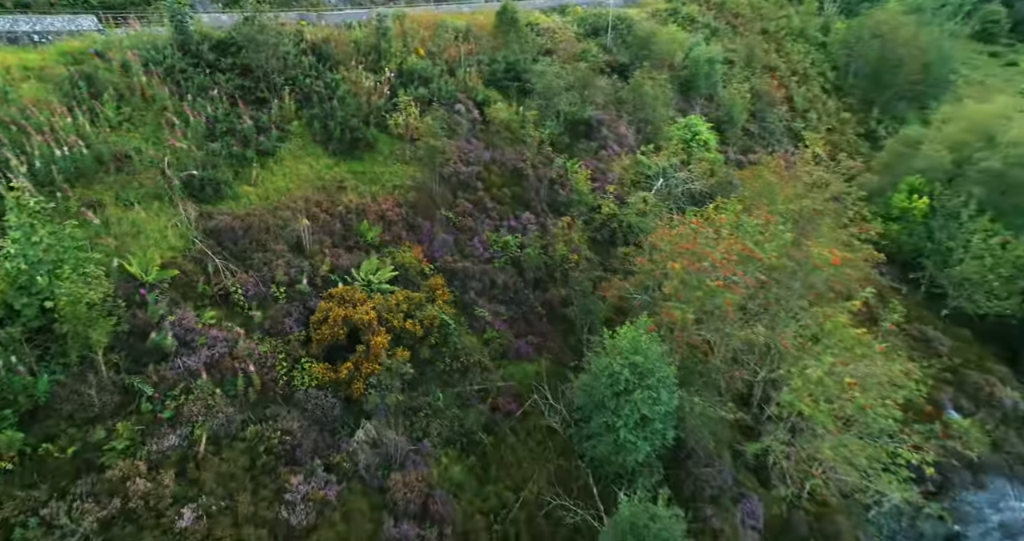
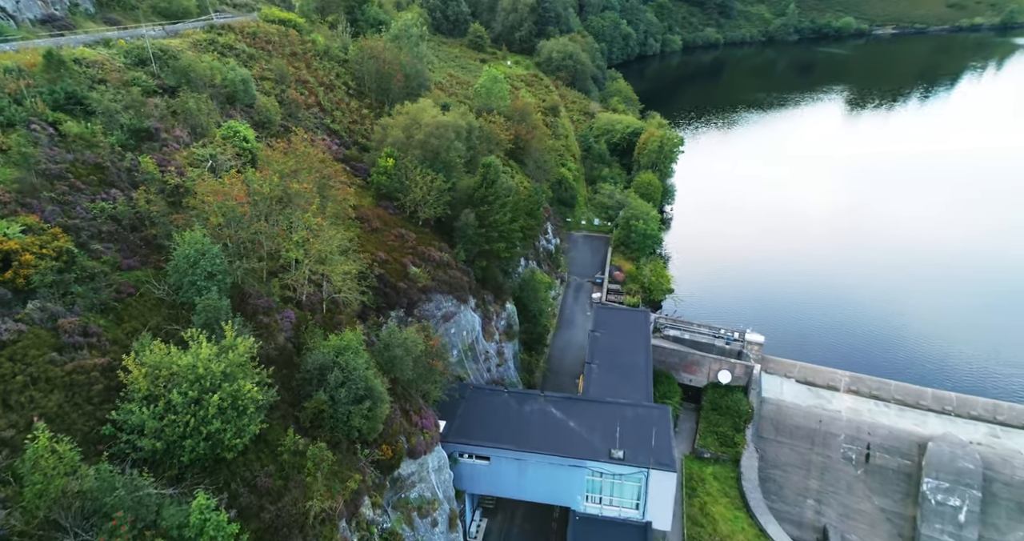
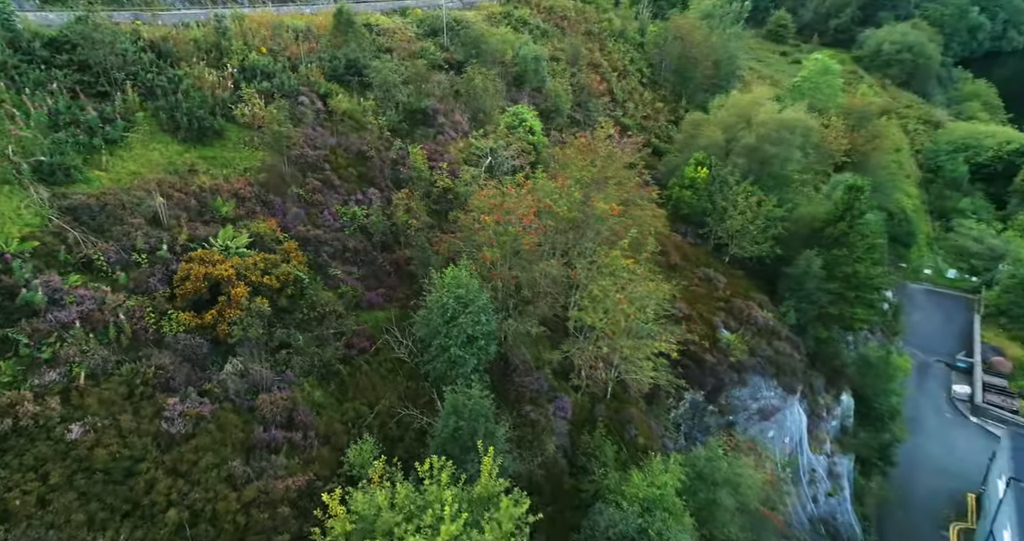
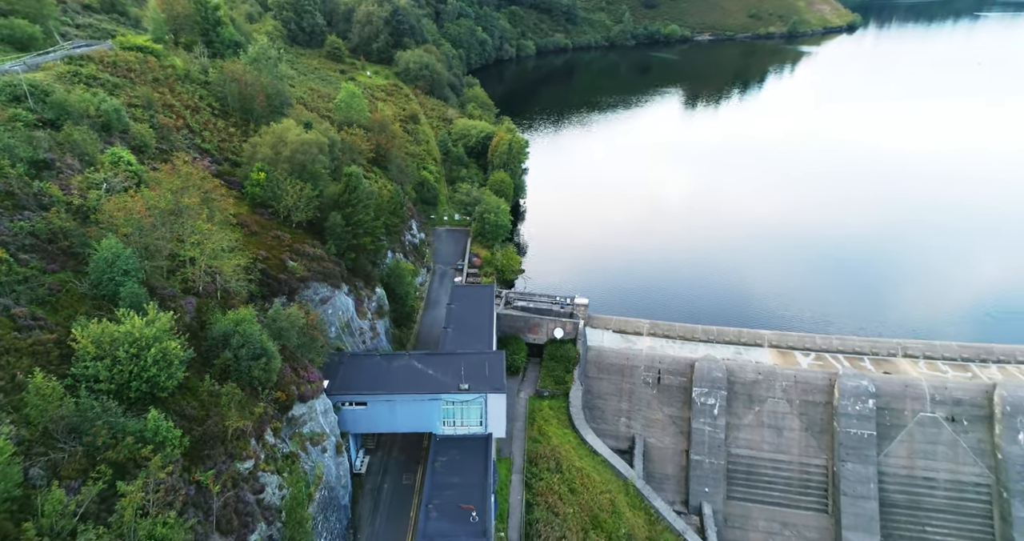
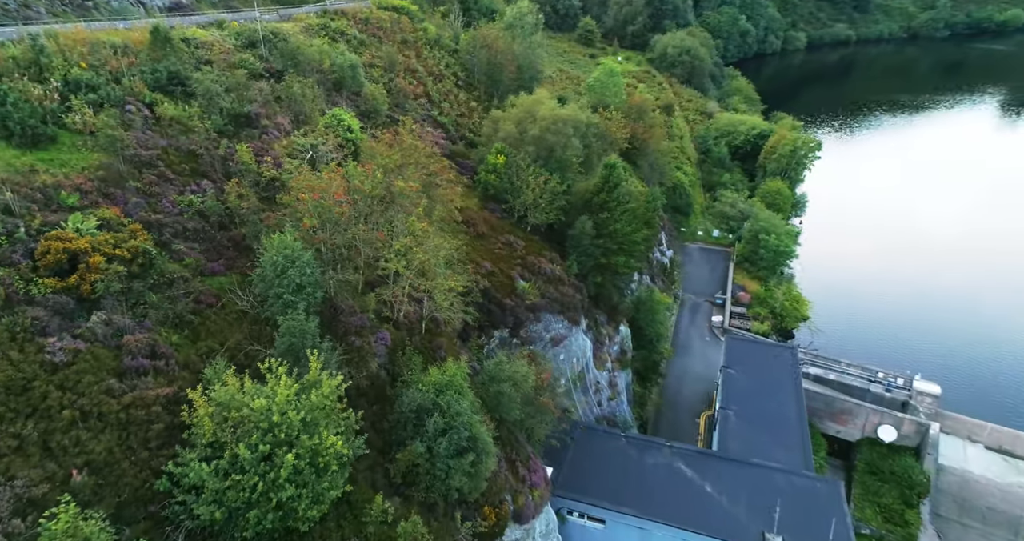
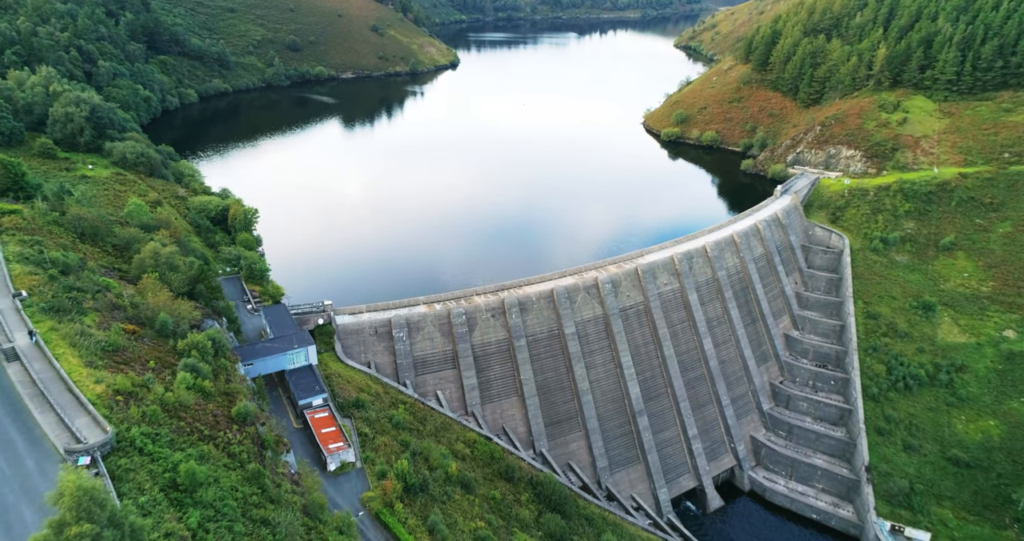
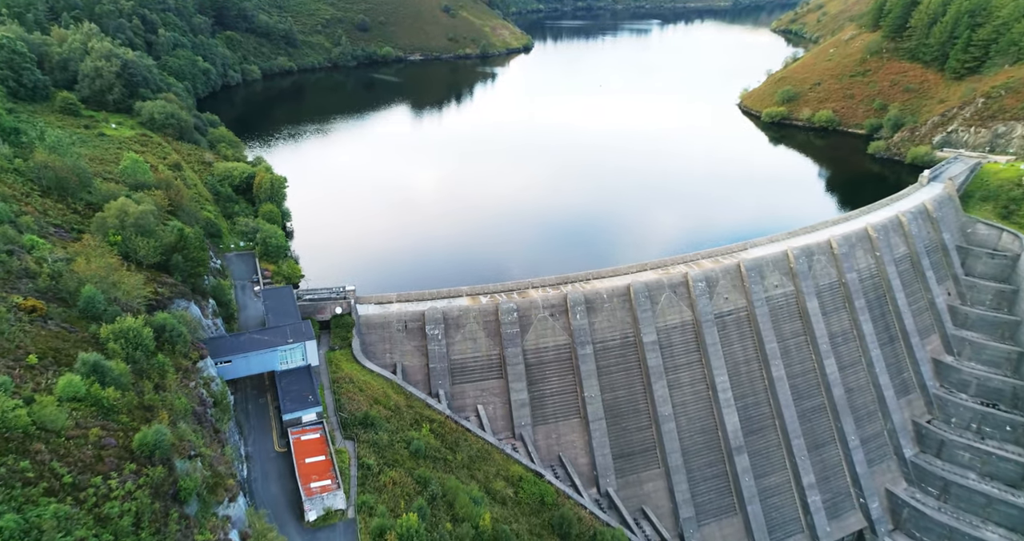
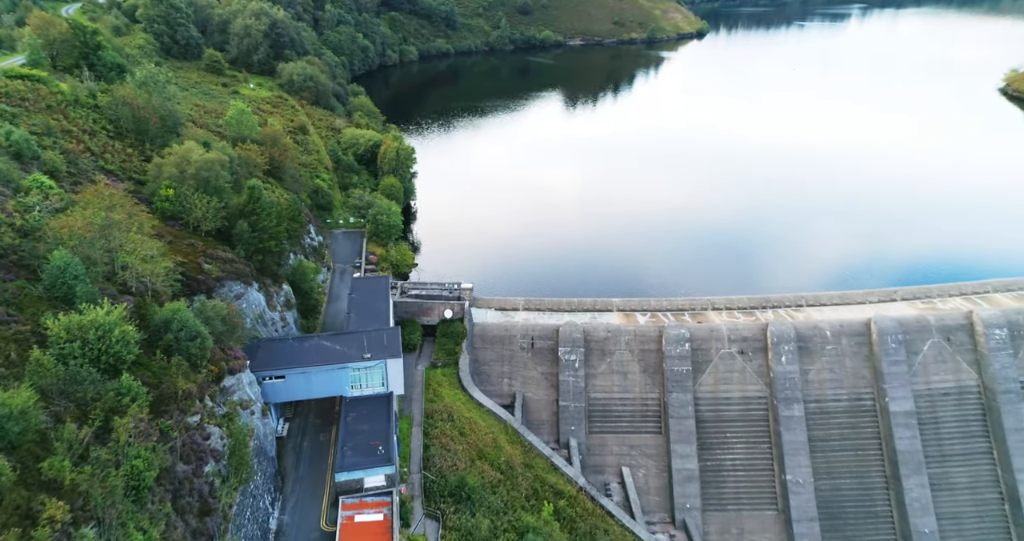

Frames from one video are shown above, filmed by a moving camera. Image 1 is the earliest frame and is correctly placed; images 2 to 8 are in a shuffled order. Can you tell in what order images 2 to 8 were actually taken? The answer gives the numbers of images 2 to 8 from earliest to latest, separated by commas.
3, 5, 2, 4, 8, 7, 6
